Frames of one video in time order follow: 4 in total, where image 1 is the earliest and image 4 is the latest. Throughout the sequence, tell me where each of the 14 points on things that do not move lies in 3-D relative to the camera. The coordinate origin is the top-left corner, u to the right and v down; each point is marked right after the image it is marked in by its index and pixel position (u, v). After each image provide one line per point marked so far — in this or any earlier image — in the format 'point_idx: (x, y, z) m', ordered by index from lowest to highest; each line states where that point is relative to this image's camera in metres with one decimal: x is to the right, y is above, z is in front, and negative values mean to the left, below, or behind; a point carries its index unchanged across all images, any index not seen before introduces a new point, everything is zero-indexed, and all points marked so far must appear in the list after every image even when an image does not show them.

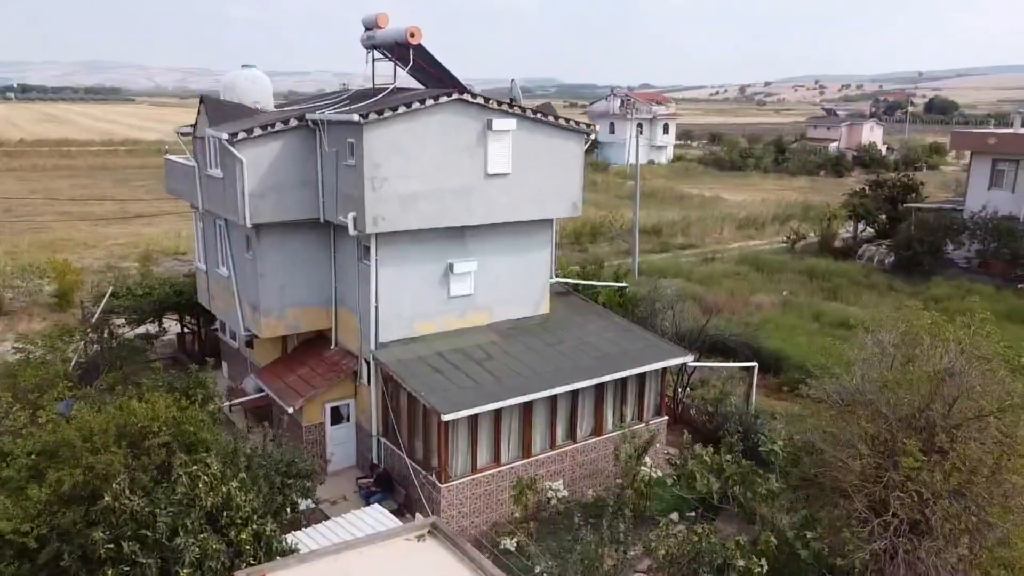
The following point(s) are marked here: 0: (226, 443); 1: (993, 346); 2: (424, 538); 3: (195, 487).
0: (-4.3, -2.3, +11.9) m
1: (+7.1, -0.9, +11.8) m
2: (-1.2, -3.3, +10.7) m
3: (-4.0, -2.6, +10.4) m
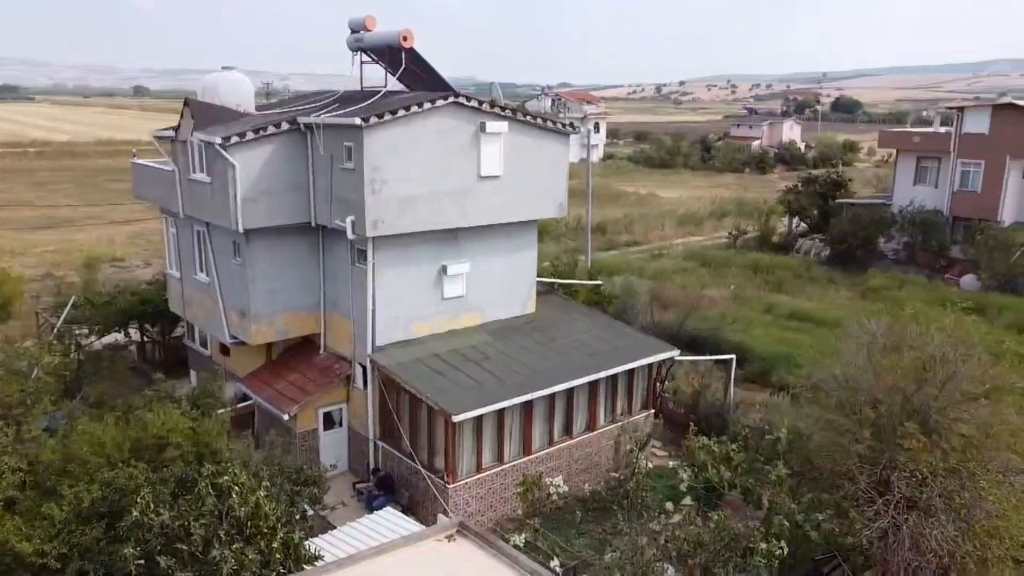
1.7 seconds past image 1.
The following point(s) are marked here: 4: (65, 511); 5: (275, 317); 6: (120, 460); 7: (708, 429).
0: (-4.1, -2.4, +11.8) m
1: (+7.3, -0.7, +12.7) m
2: (-0.8, -3.4, +10.8) m
3: (-3.6, -2.7, +10.2) m
4: (-5.7, -2.8, +10.3) m
5: (-4.6, -0.6, +15.7) m
6: (-5.4, -2.4, +11.0) m
7: (+4.2, -3.1, +16.9) m
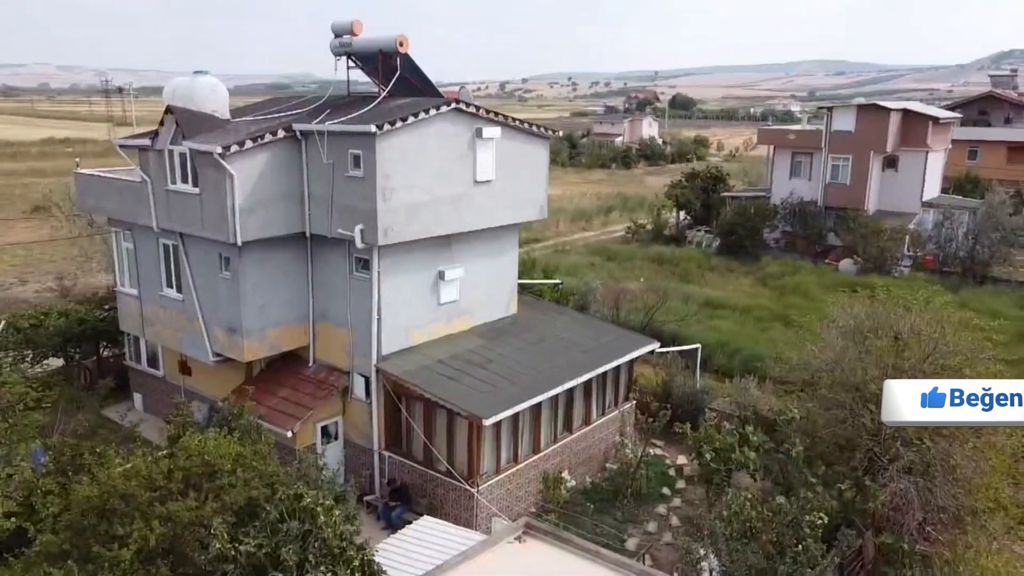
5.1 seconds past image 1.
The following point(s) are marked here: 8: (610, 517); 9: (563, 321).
0: (-3.3, -2.6, +11.4) m
1: (+7.7, -0.4, +14.4) m
2: (+0.1, -3.5, +11.0) m
3: (-2.5, -2.9, +9.9) m
4: (-4.6, -3.1, +9.6) m
5: (-4.6, -0.8, +15.1) m
6: (-4.4, -2.6, +10.4) m
7: (+4.0, -3.0, +17.9) m
8: (+1.8, -4.2, +14.8) m
9: (+1.2, -0.7, +17.9) m
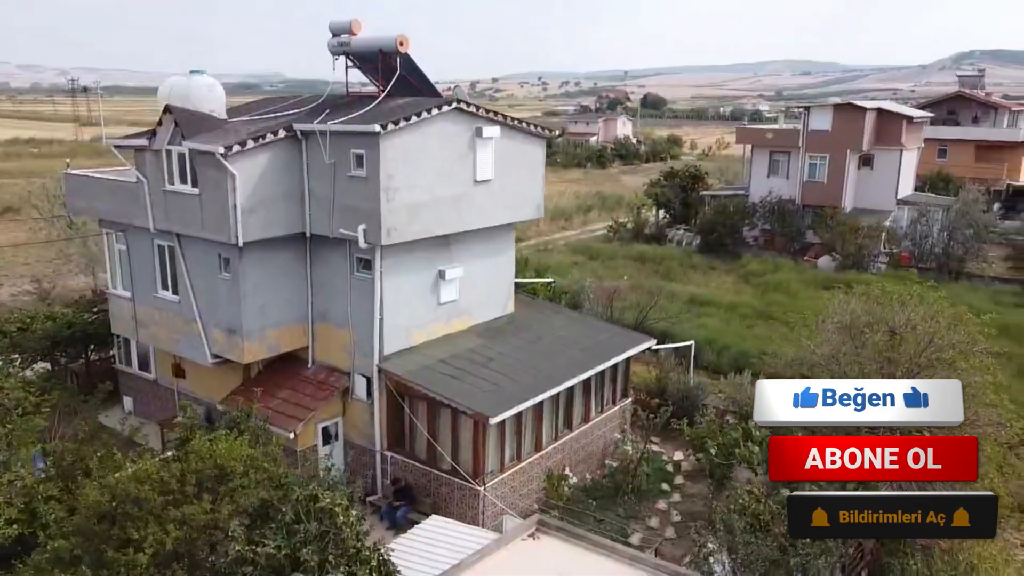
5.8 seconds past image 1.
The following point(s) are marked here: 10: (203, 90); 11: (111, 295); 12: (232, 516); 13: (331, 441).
0: (-3.1, -2.6, +11.3) m
1: (+7.7, -0.4, +14.7) m
2: (+0.3, -3.4, +11.1) m
3: (-2.3, -2.9, +9.9) m
4: (-4.3, -3.1, +9.5) m
5: (-4.6, -0.8, +15.0) m
6: (-4.2, -2.7, +10.3) m
7: (+3.9, -2.9, +18.1) m
8: (+1.9, -4.2, +14.9) m
9: (+1.1, -0.7, +18.0) m
10: (-5.9, +3.8, +15.2) m
11: (-8.6, -0.2, +17.3) m
12: (-3.5, -2.8, +10.0) m
13: (-3.5, -3.0, +15.5) m
